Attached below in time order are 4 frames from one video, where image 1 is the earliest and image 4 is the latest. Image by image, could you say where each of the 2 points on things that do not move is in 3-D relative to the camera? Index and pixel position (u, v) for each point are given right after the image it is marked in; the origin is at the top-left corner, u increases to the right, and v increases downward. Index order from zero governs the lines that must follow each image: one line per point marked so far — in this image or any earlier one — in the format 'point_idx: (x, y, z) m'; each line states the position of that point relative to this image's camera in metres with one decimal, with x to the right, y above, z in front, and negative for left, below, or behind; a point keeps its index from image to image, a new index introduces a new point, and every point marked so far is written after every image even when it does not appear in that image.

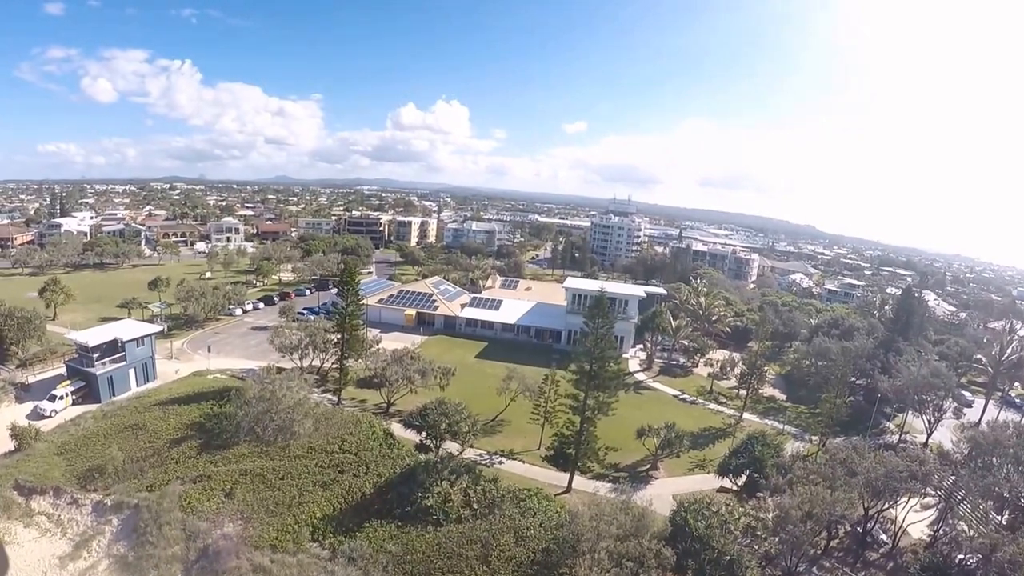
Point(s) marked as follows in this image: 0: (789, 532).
0: (+10.3, -9.2, +19.1) m
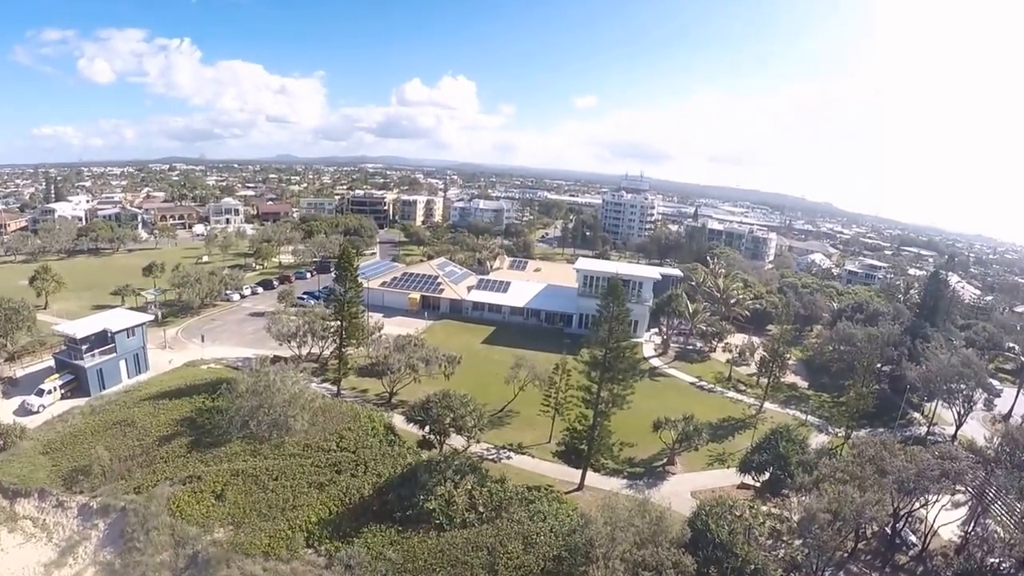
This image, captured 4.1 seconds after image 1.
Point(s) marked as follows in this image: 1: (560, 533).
0: (+10.5, -8.7, +17.4) m
1: (+1.9, -9.5, +19.3) m
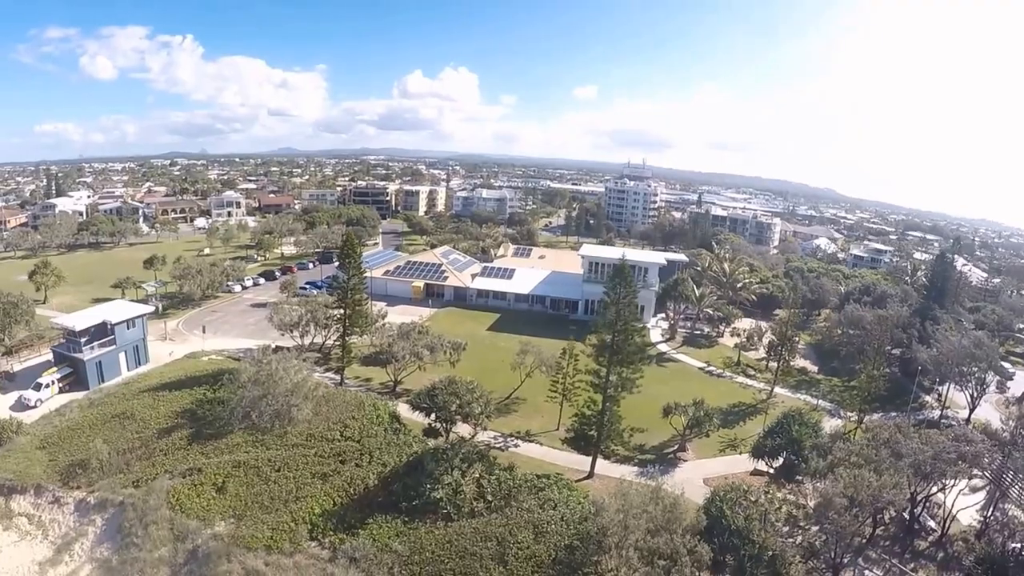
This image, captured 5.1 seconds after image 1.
0: (+10.9, -7.8, +16.8) m
1: (+2.2, -8.8, +18.7) m
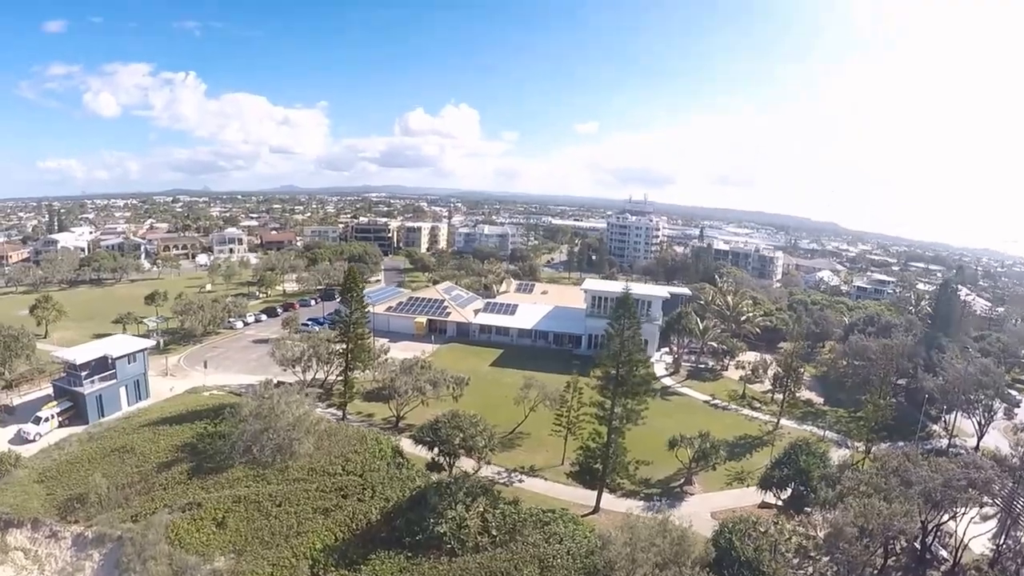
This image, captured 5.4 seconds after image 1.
0: (+11.1, -8.8, +16.6) m
1: (+2.4, -9.9, +18.4) m
